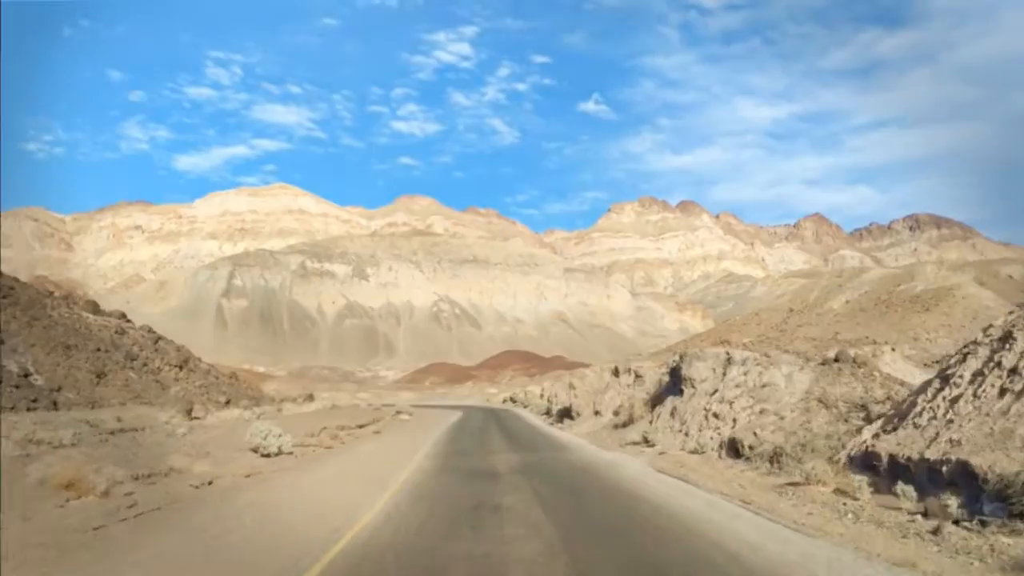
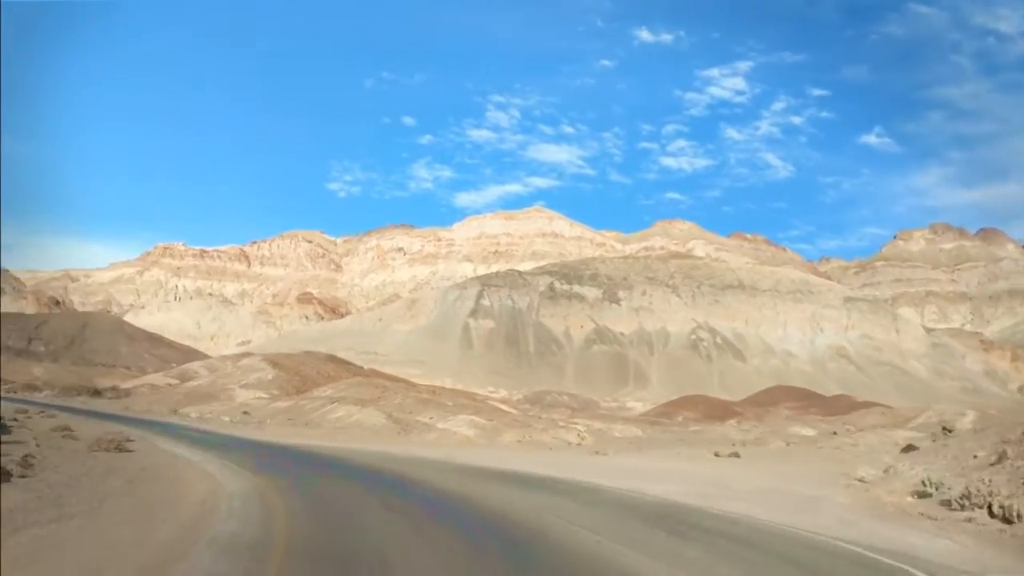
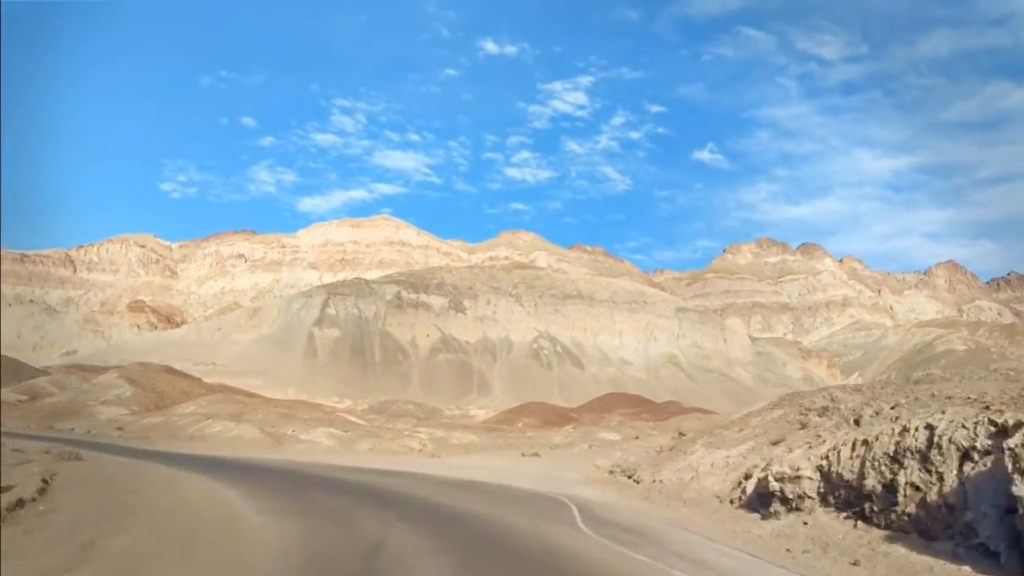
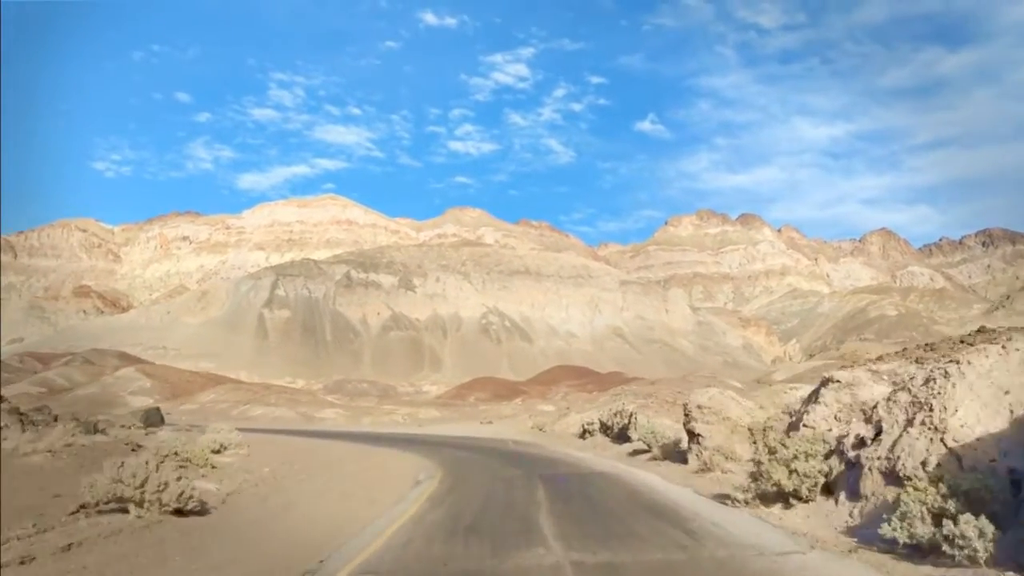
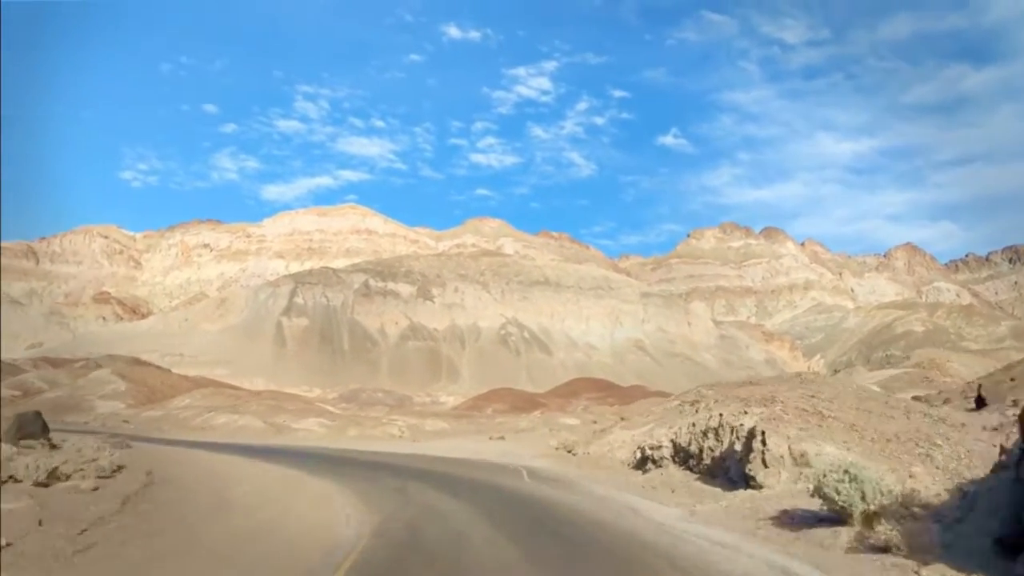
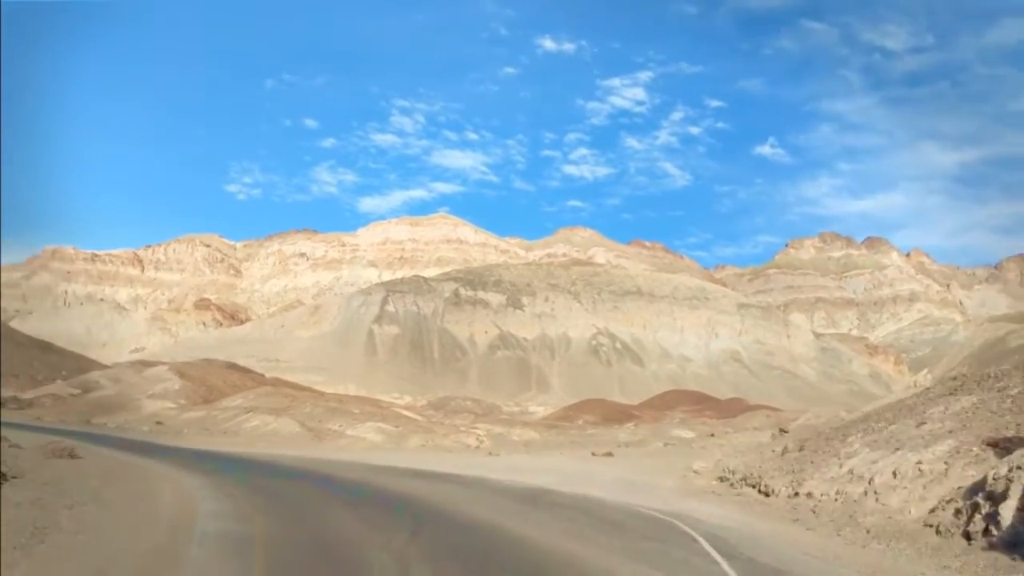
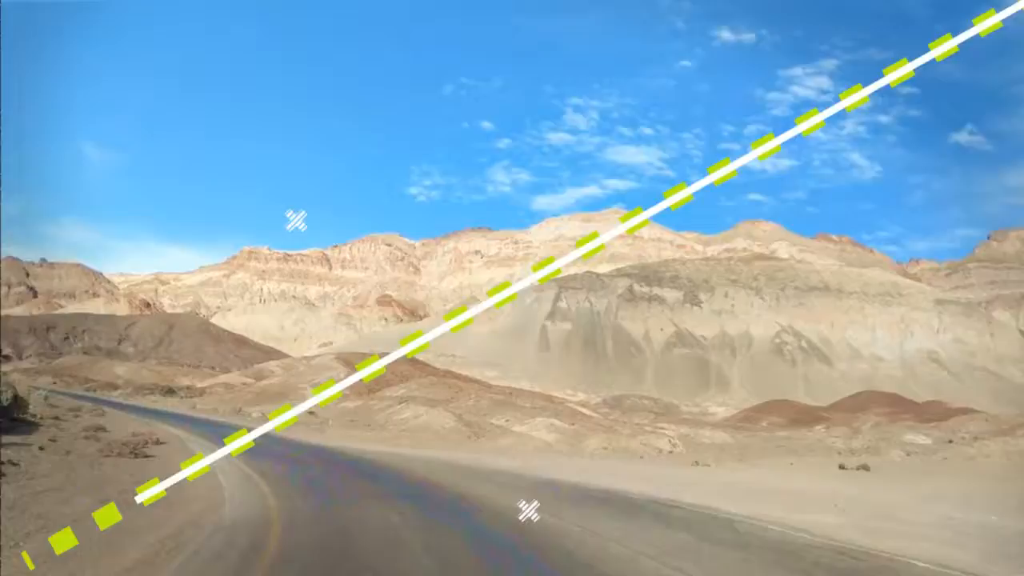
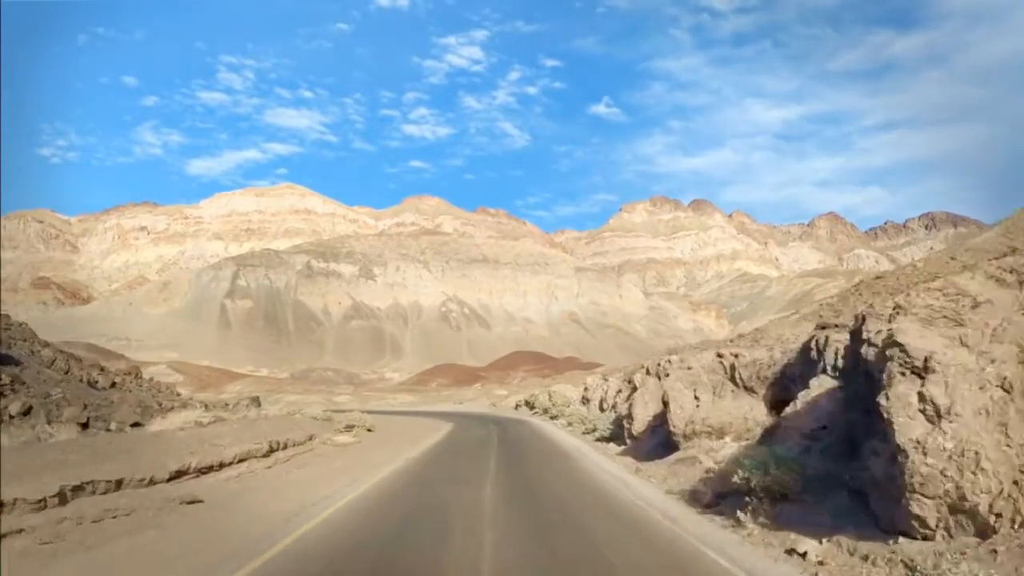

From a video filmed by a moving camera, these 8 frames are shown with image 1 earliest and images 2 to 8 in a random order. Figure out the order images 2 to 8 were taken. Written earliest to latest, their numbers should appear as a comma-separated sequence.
8, 4, 5, 3, 6, 2, 7
